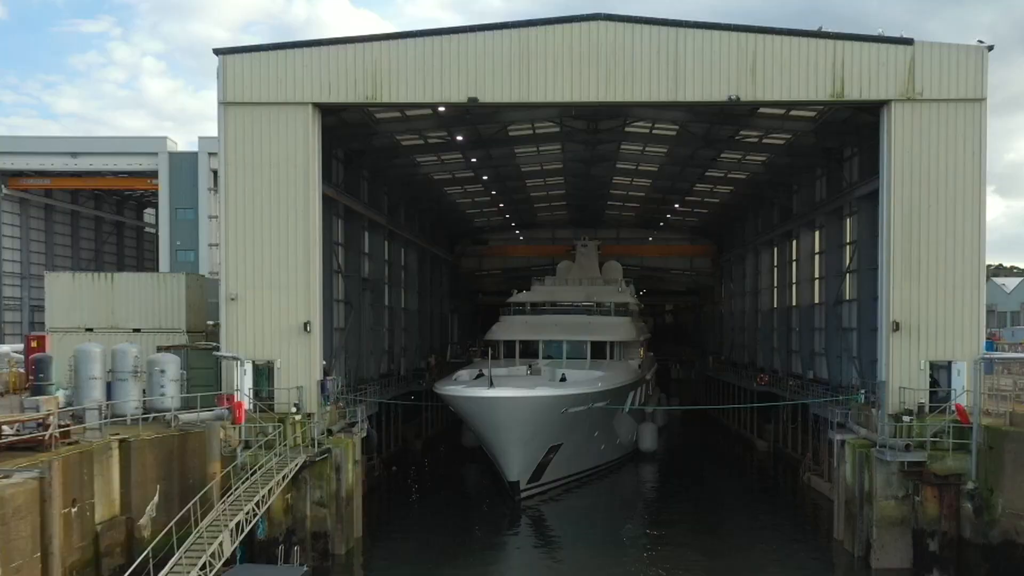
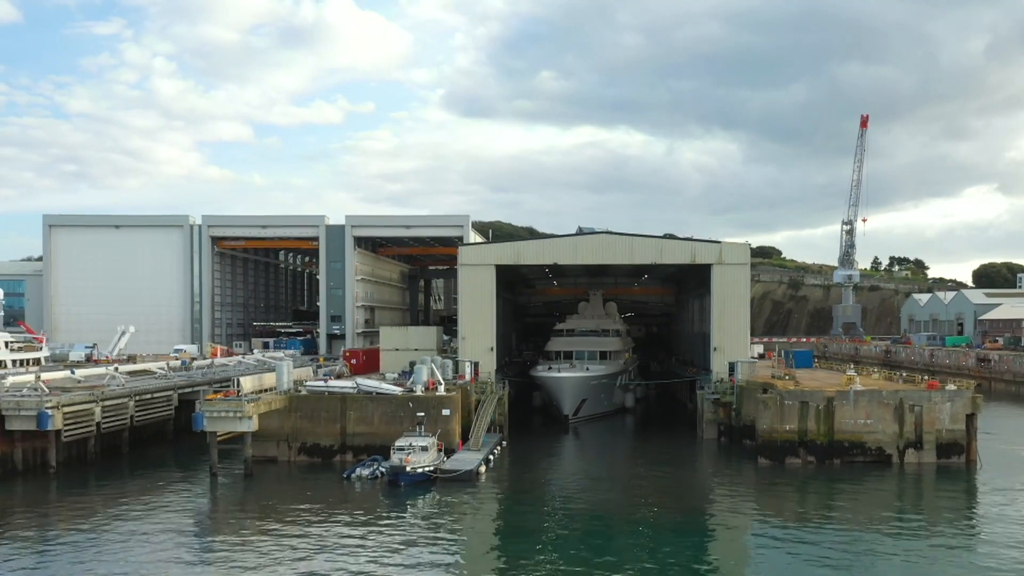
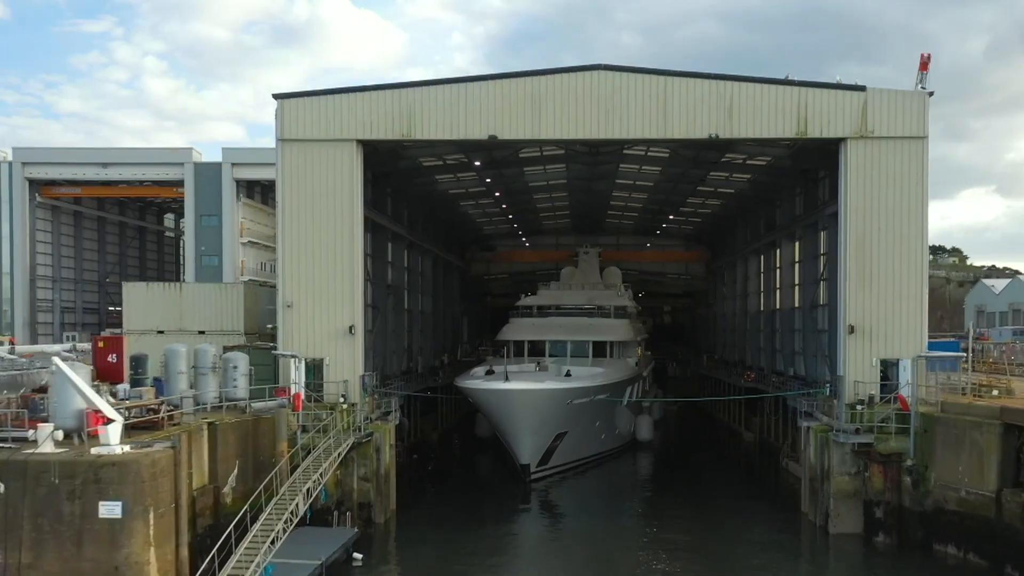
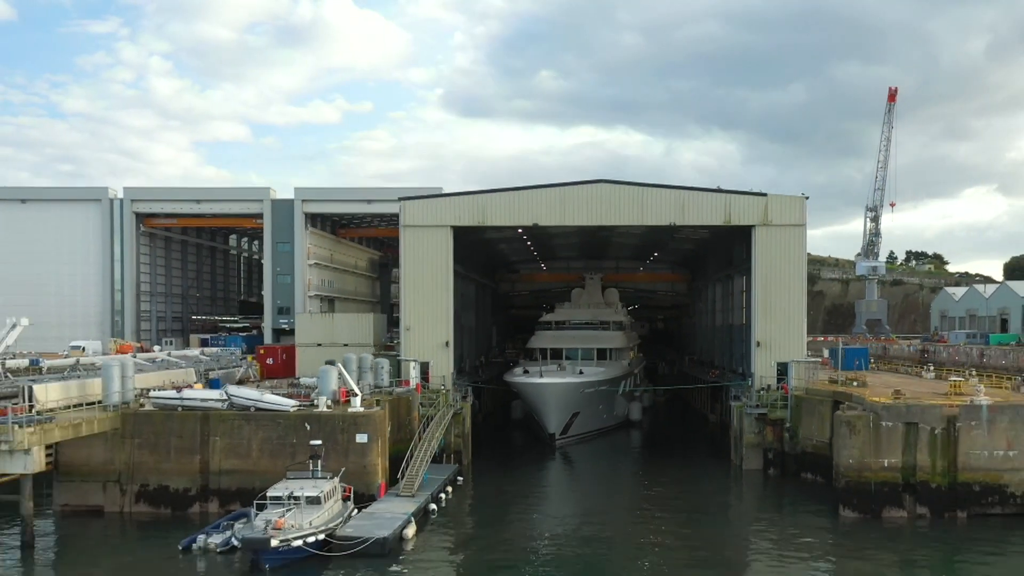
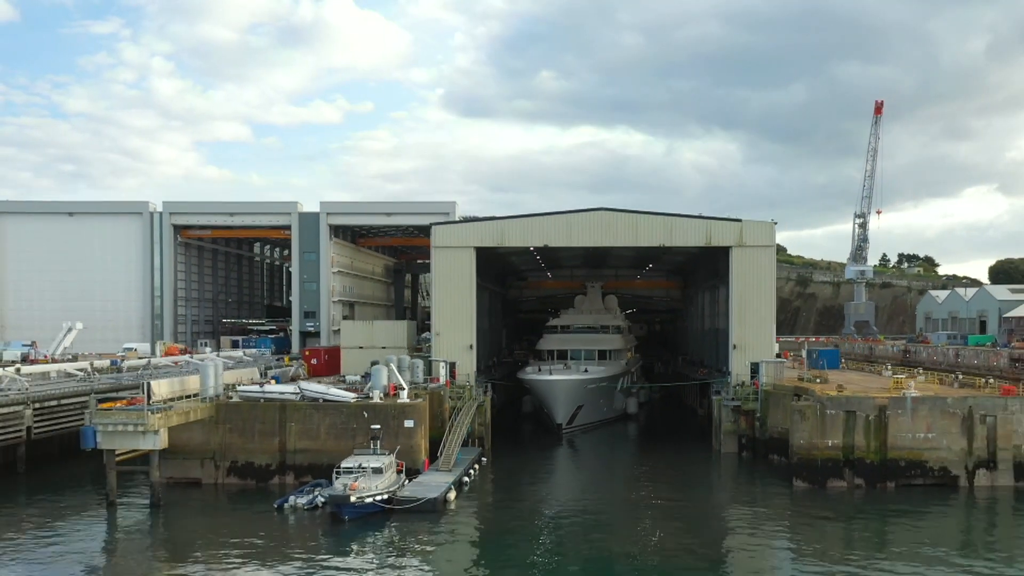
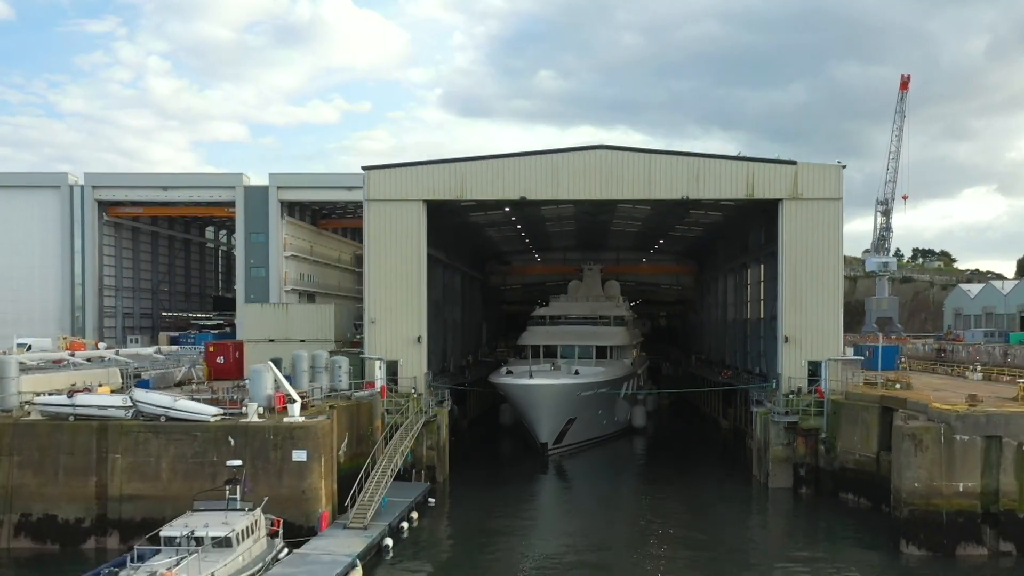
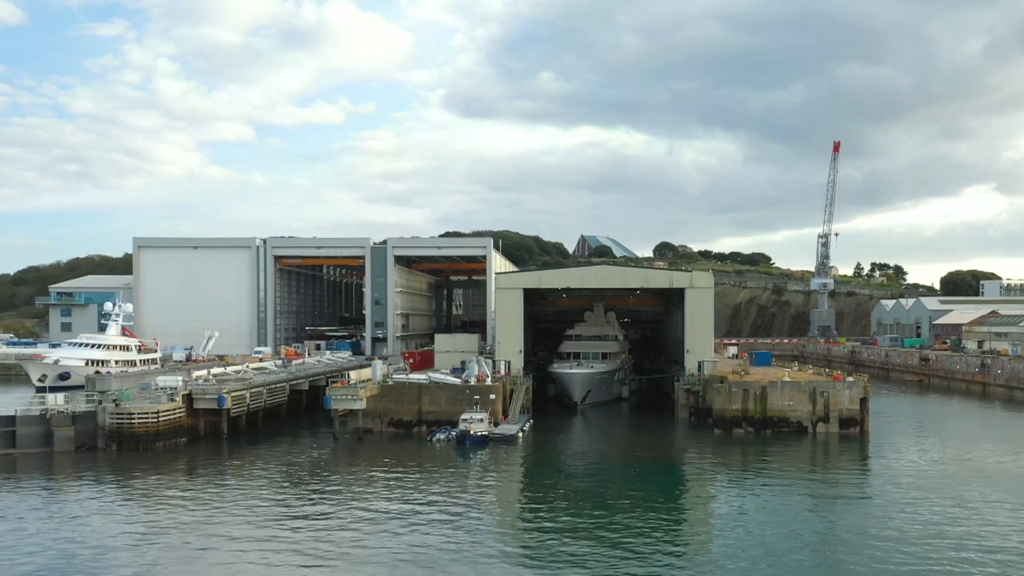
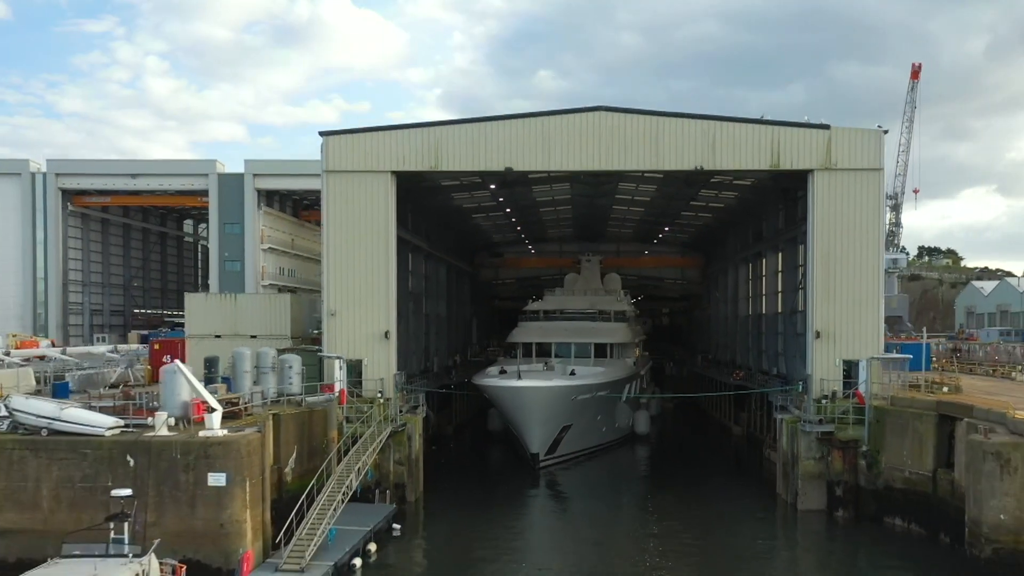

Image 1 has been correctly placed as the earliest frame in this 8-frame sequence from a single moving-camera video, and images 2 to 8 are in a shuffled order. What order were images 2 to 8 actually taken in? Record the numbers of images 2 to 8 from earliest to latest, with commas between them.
3, 8, 6, 4, 5, 2, 7
